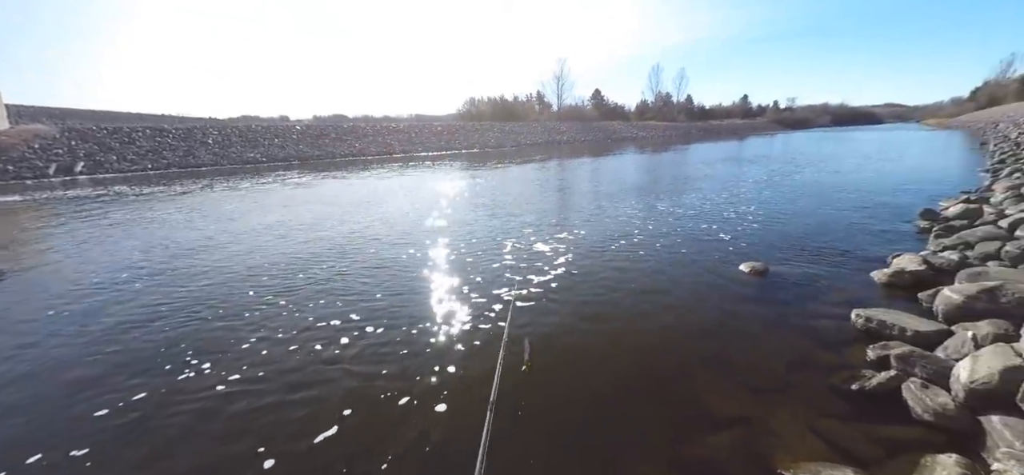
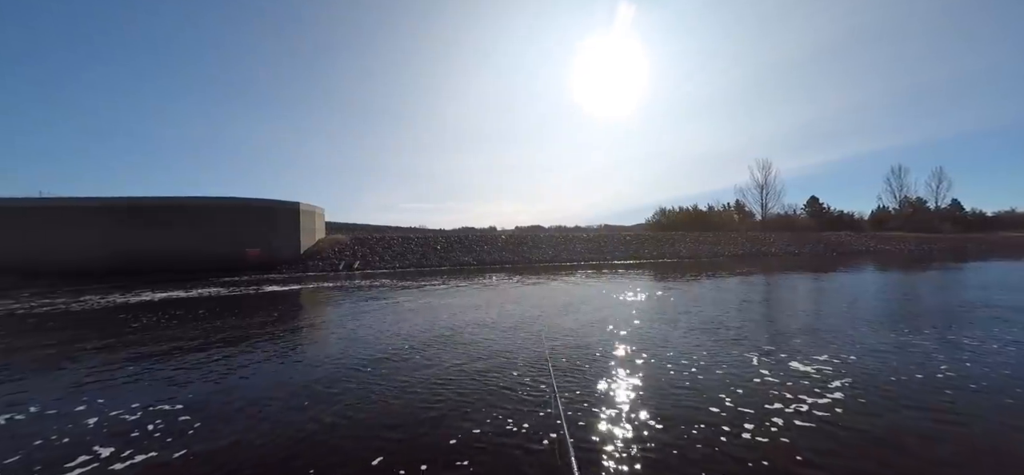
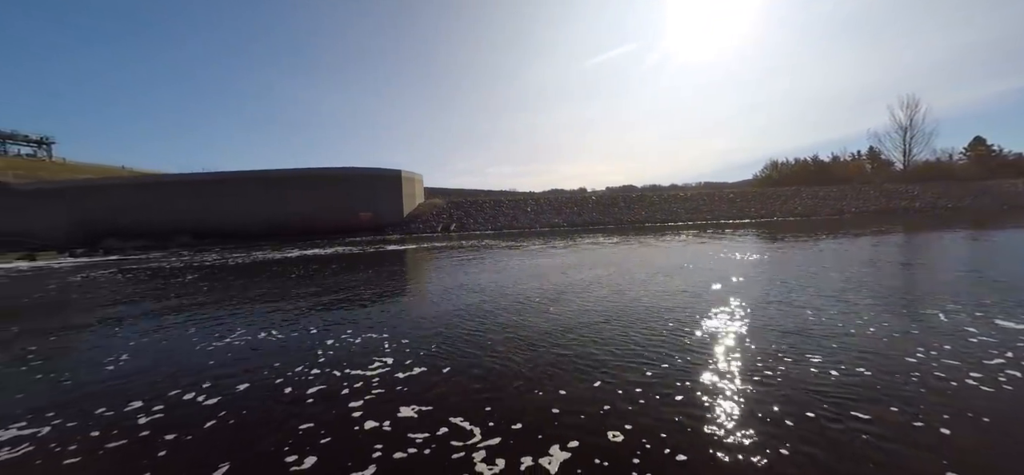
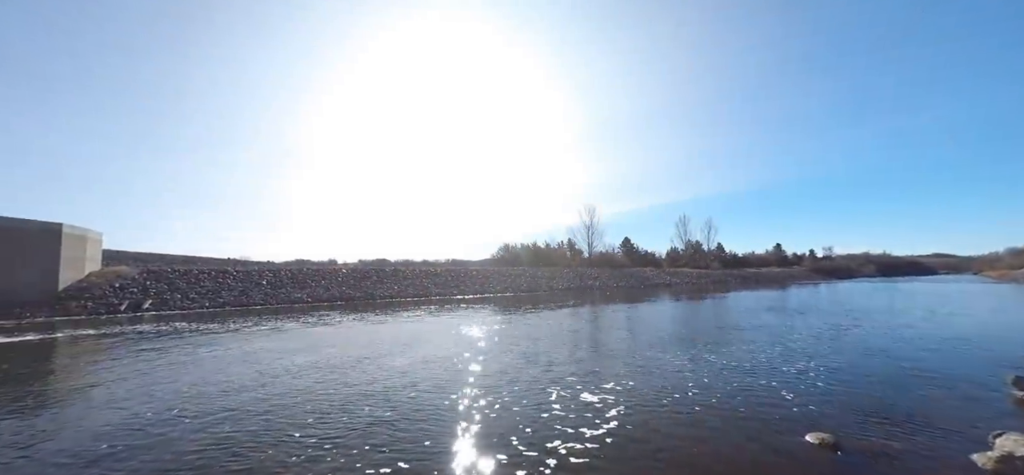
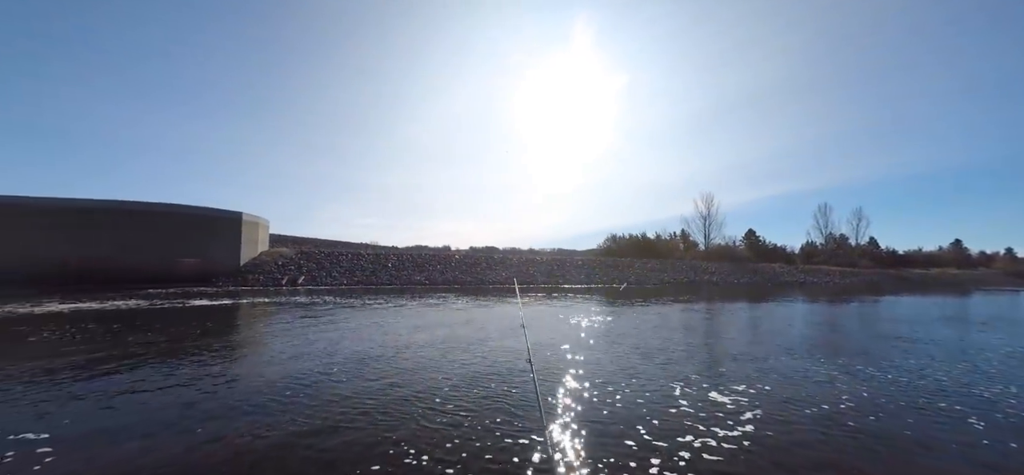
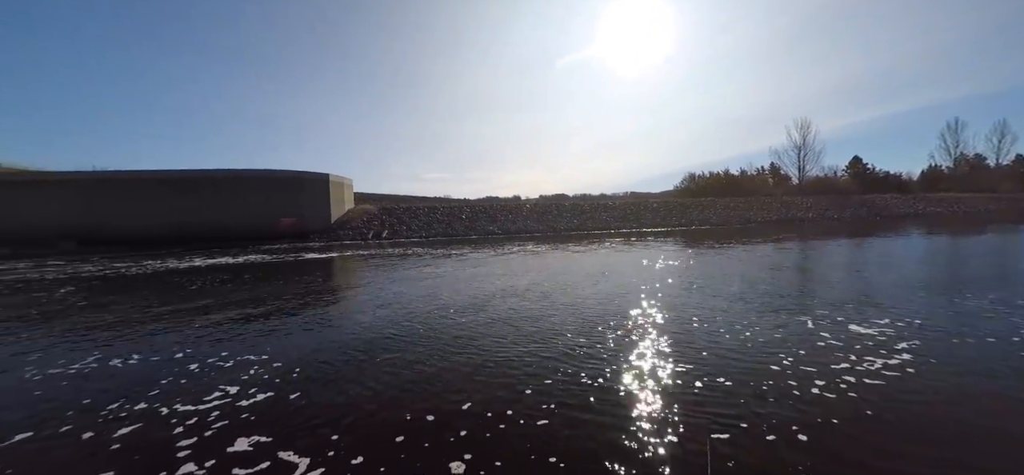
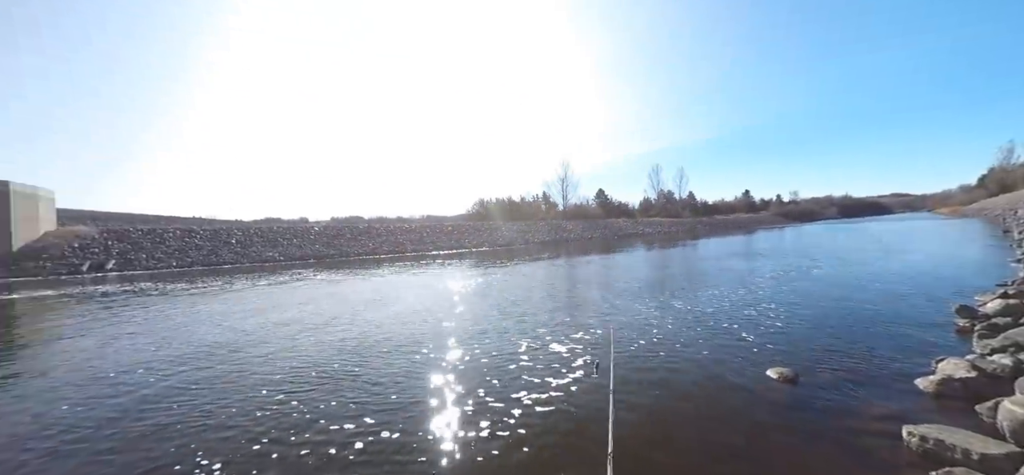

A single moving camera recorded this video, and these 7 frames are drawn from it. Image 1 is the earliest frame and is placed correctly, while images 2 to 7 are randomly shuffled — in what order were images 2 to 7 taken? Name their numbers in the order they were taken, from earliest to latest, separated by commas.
7, 4, 5, 2, 6, 3
